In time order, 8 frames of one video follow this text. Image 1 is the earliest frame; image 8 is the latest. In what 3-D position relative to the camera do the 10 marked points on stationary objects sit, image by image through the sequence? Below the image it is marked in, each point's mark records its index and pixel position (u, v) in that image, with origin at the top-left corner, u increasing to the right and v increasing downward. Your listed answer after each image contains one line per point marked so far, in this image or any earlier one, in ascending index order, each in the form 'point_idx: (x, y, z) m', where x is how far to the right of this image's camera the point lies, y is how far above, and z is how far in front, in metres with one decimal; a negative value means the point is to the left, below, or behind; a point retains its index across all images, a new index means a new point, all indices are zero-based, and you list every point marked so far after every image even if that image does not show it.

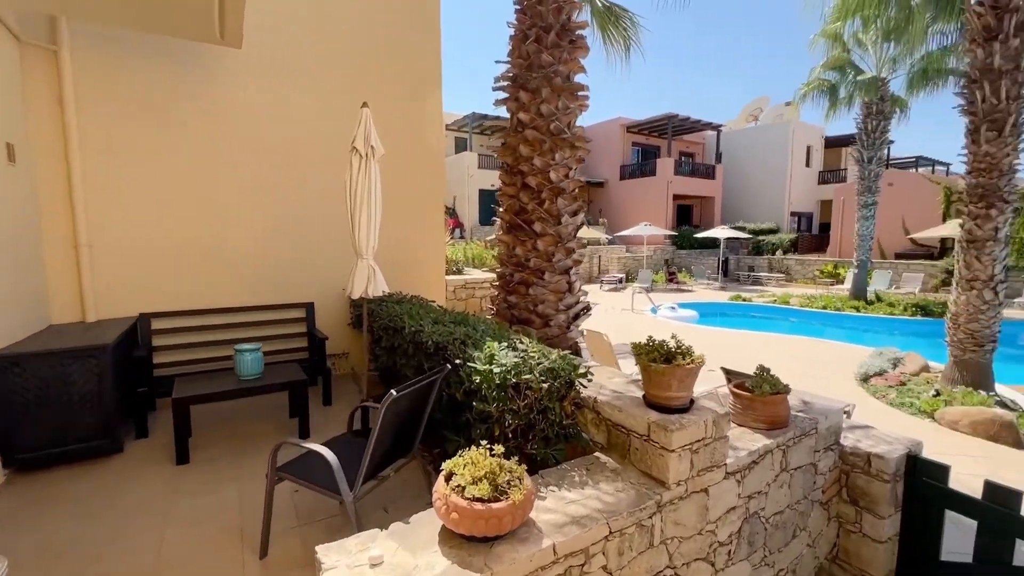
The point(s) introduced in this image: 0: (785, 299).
0: (+9.4, -0.4, +16.4) m
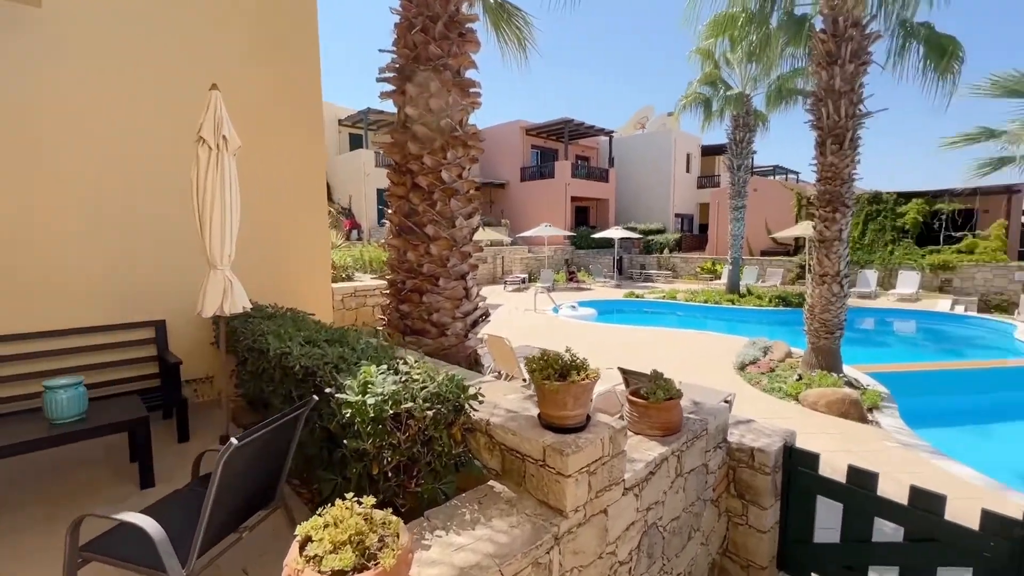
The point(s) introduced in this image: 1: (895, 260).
0: (+5.9, -0.2, +17.6) m
1: (+14.1, +1.0, +17.4) m
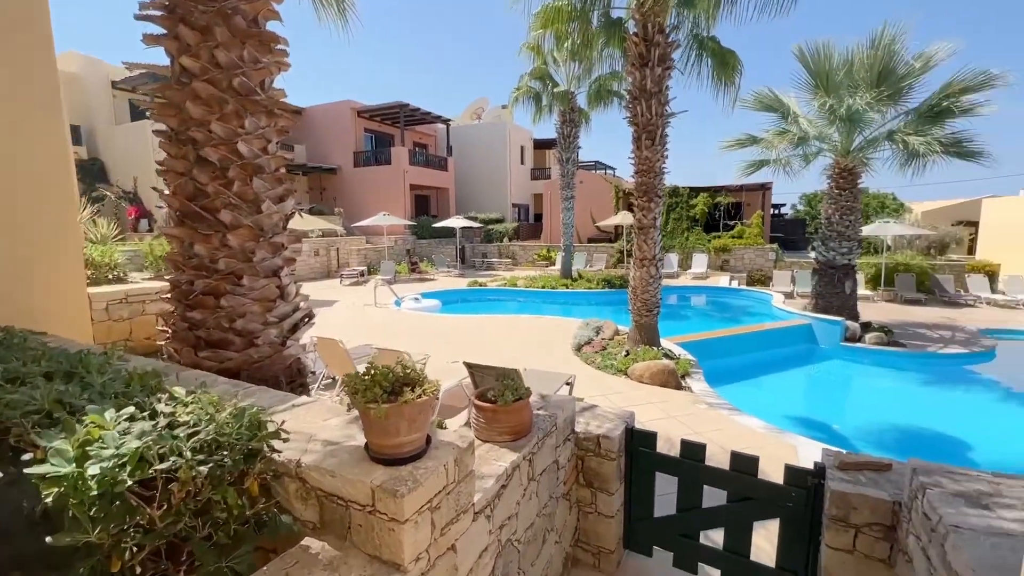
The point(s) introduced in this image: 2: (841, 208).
0: (0.0, +0.3, +18.2) m
1: (+7.7, +1.9, +20.6) m
2: (+8.2, +2.0, +11.8) m
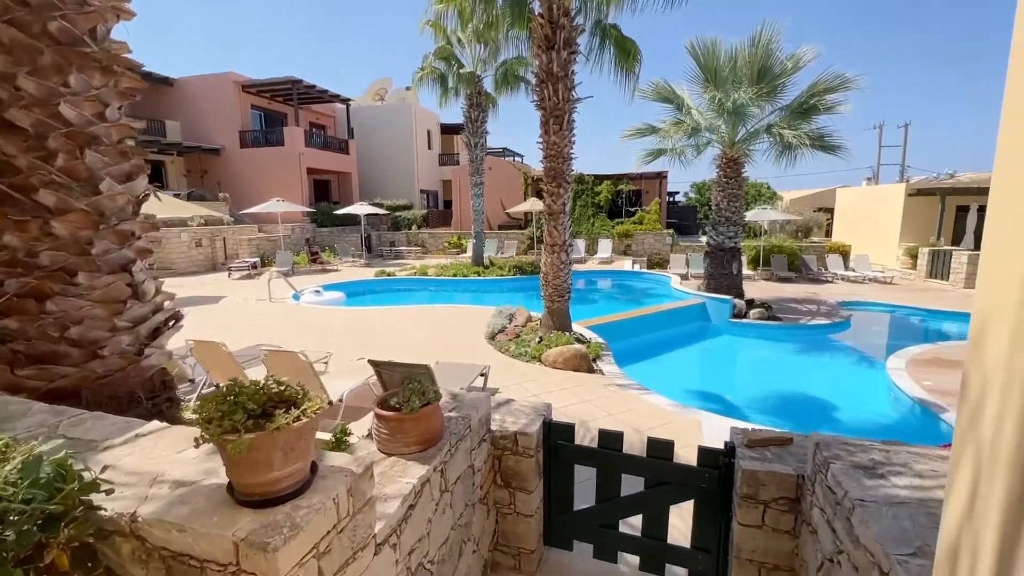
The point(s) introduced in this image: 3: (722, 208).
0: (-3.3, +0.7, +17.7) m
1: (+3.8, +2.6, +21.4) m
2: (+5.9, +2.5, +12.8) m
3: (+5.7, +2.2, +13.0) m
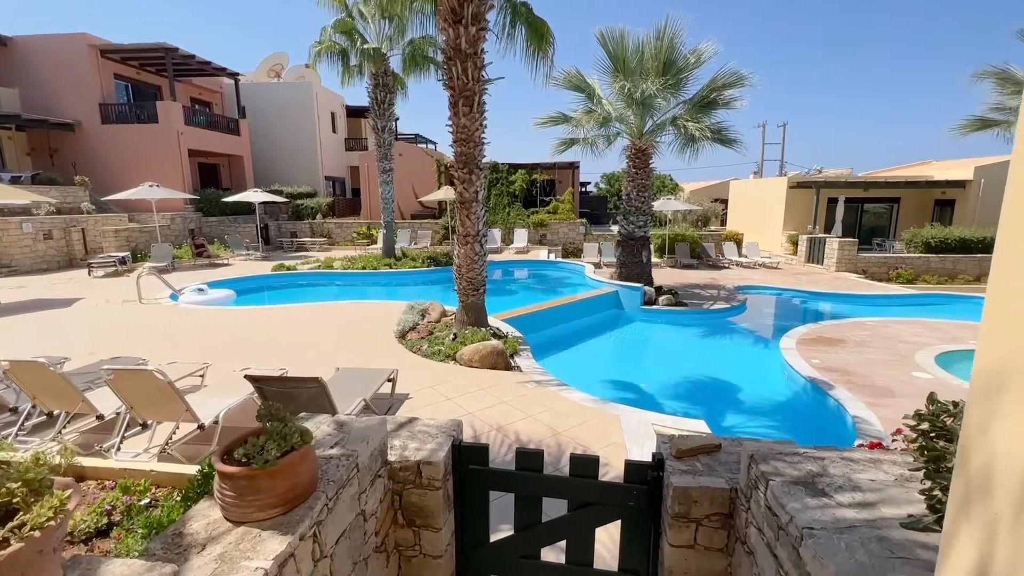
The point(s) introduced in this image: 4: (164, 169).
0: (-6.4, +0.9, +16.4) m
1: (0.0, +3.0, +21.2) m
2: (+3.5, +2.9, +13.1) m
3: (+3.3, +2.5, +13.3) m
4: (-14.3, +4.9, +19.4) m
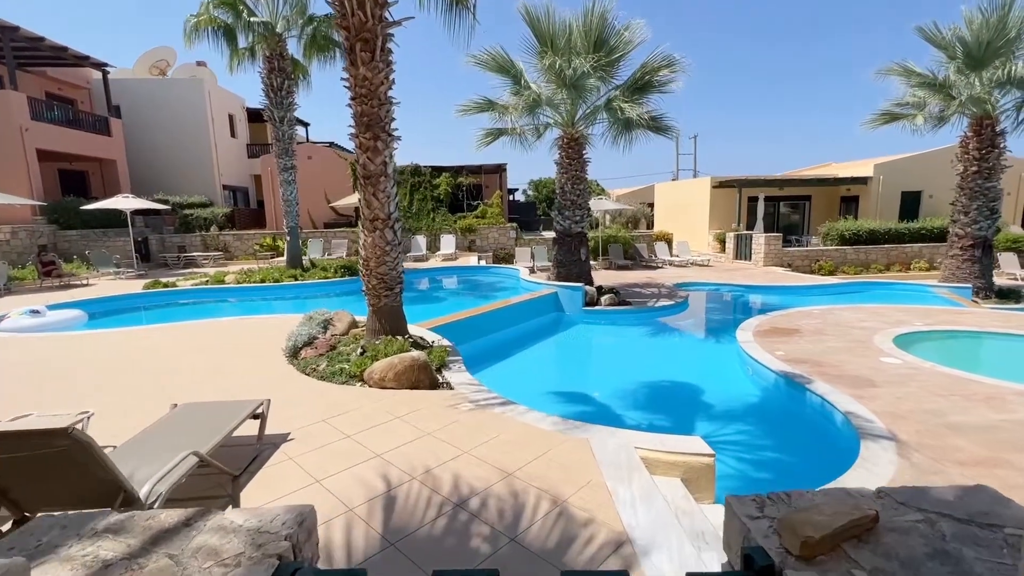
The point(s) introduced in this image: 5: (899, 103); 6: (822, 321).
0: (-8.6, +0.3, +13.9) m
1: (-3.1, +2.5, +19.6) m
2: (+1.5, +2.8, +12.2) m
3: (+1.4, +2.5, +12.3) m
4: (-17.0, +3.9, +15.8) m
5: (+11.7, +5.6, +14.3) m
6: (+6.1, -0.6, +9.3) m
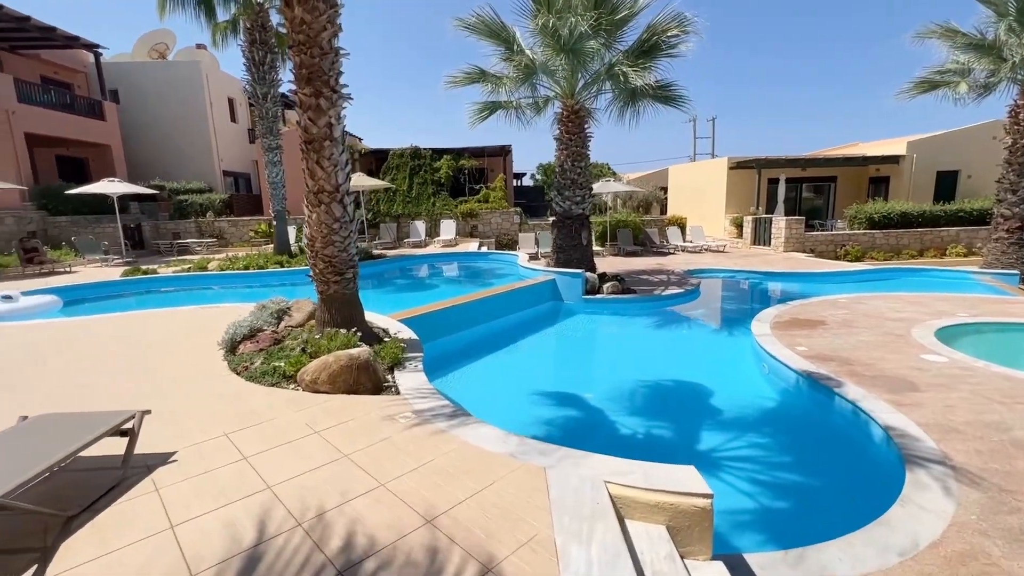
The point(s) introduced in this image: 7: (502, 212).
0: (-8.6, +0.7, +13.3) m
1: (-3.0, +3.0, +18.8) m
2: (+1.4, +3.1, +11.2) m
3: (+1.3, +2.8, +11.3) m
4: (-17.0, +4.3, +15.4) m
5: (+11.6, +5.9, +12.9) m
6: (+5.9, -0.4, +8.3) m
7: (-0.4, +2.9, +18.4) m
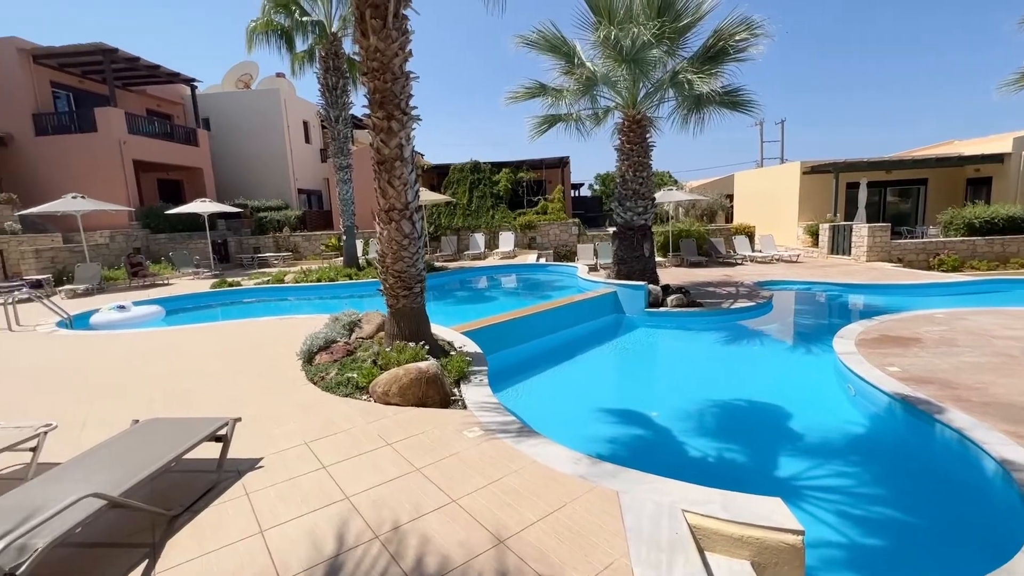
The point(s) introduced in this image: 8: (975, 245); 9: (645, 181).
0: (-6.9, +0.3, +14.2) m
1: (-0.7, +2.6, +19.0) m
2: (+2.8, +2.9, +11.0) m
3: (+2.7, +2.5, +11.1) m
4: (-15.0, +3.9, +17.4) m
5: (+13.2, +5.6, +11.5) m
6: (+6.9, -0.6, +7.5) m
7: (+1.9, +2.5, +18.4) m
8: (+14.0, +1.3, +14.3) m
9: (+3.1, +2.5, +11.0) m
